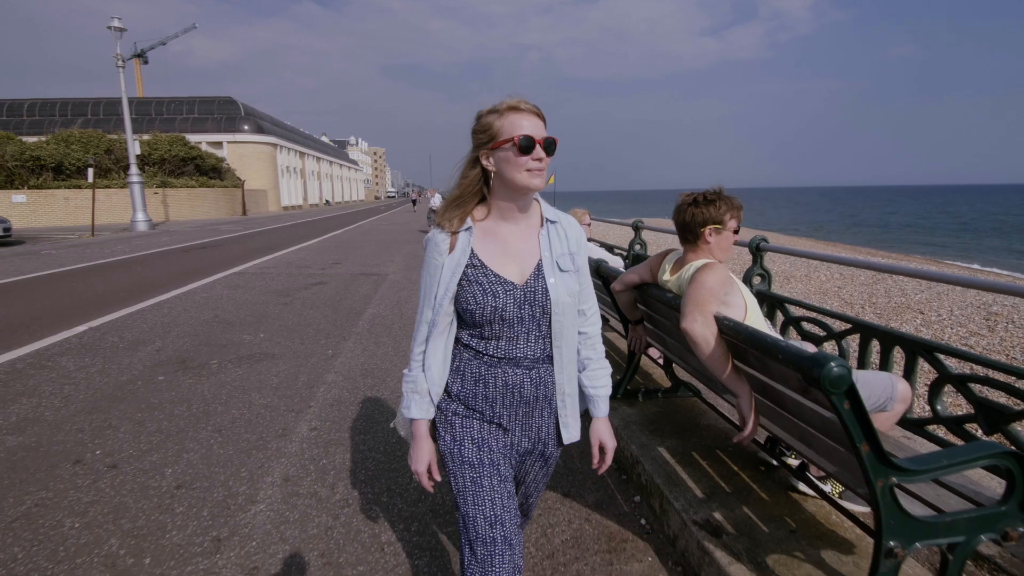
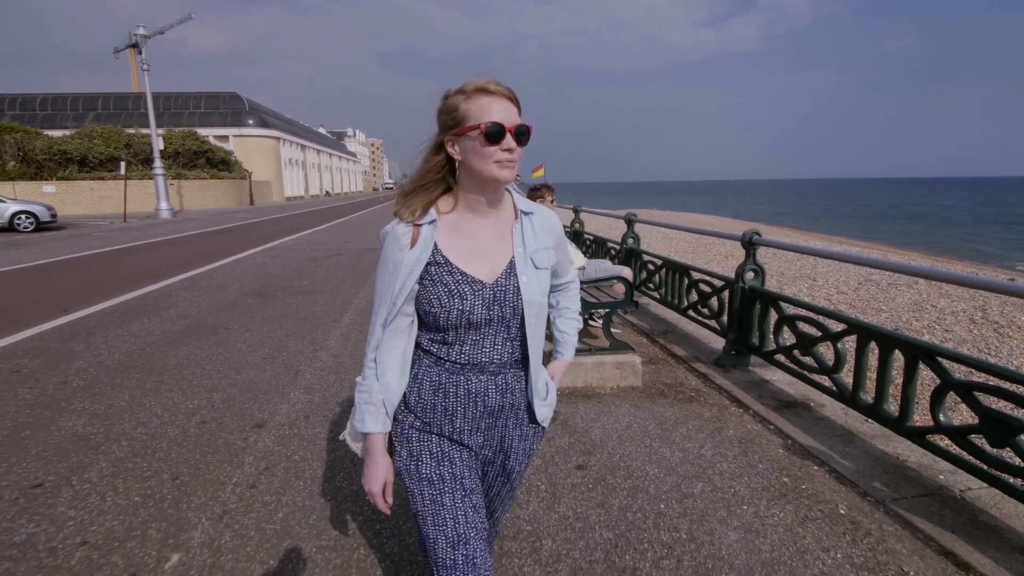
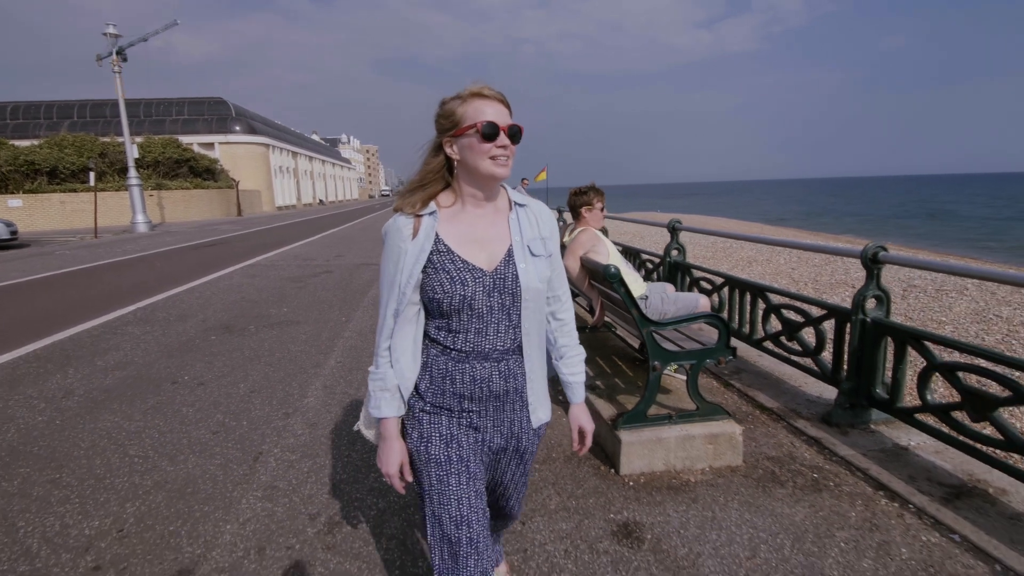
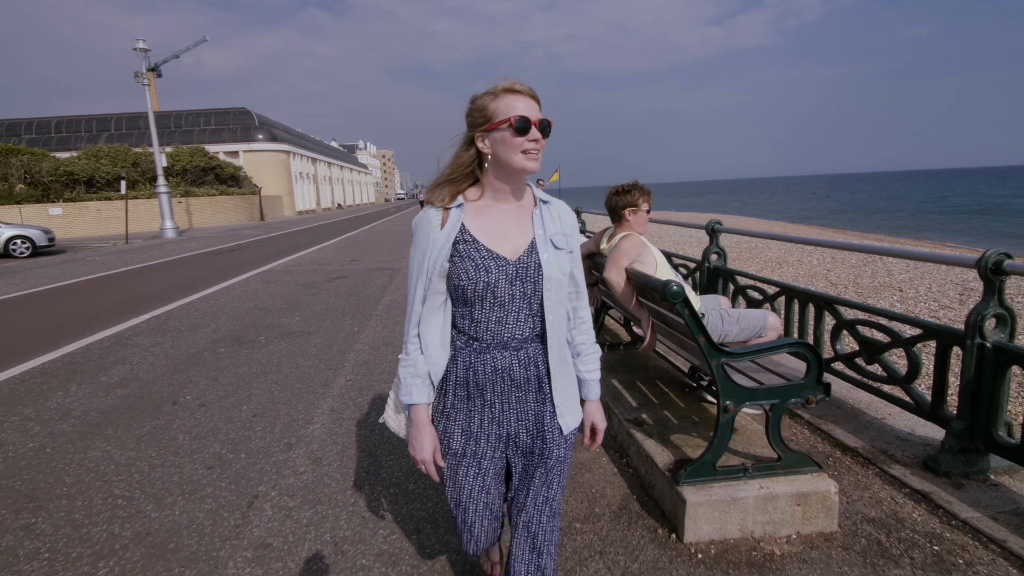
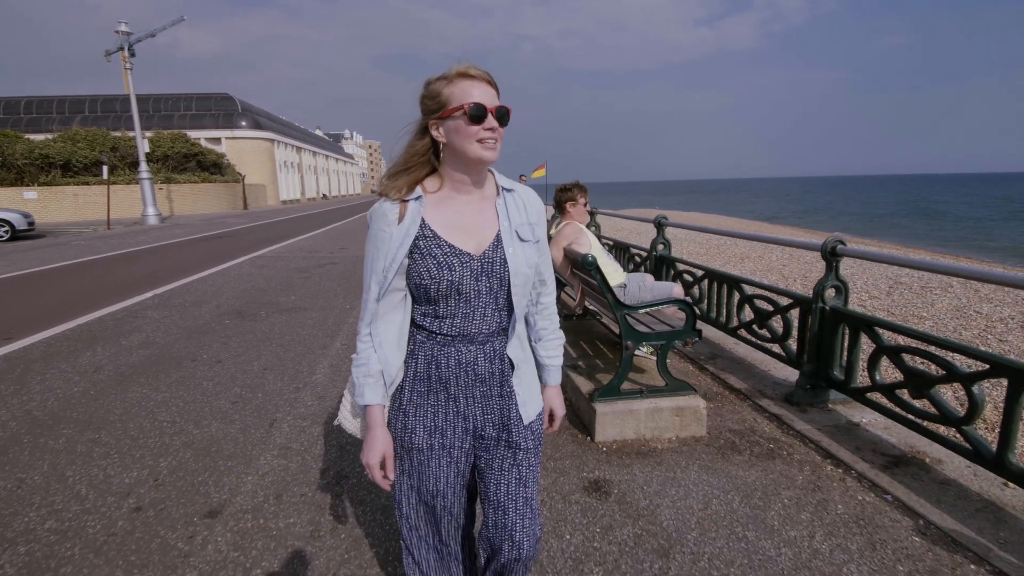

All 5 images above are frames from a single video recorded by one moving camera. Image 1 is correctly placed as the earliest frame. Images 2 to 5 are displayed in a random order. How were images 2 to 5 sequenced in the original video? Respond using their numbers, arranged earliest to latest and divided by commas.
4, 3, 5, 2
